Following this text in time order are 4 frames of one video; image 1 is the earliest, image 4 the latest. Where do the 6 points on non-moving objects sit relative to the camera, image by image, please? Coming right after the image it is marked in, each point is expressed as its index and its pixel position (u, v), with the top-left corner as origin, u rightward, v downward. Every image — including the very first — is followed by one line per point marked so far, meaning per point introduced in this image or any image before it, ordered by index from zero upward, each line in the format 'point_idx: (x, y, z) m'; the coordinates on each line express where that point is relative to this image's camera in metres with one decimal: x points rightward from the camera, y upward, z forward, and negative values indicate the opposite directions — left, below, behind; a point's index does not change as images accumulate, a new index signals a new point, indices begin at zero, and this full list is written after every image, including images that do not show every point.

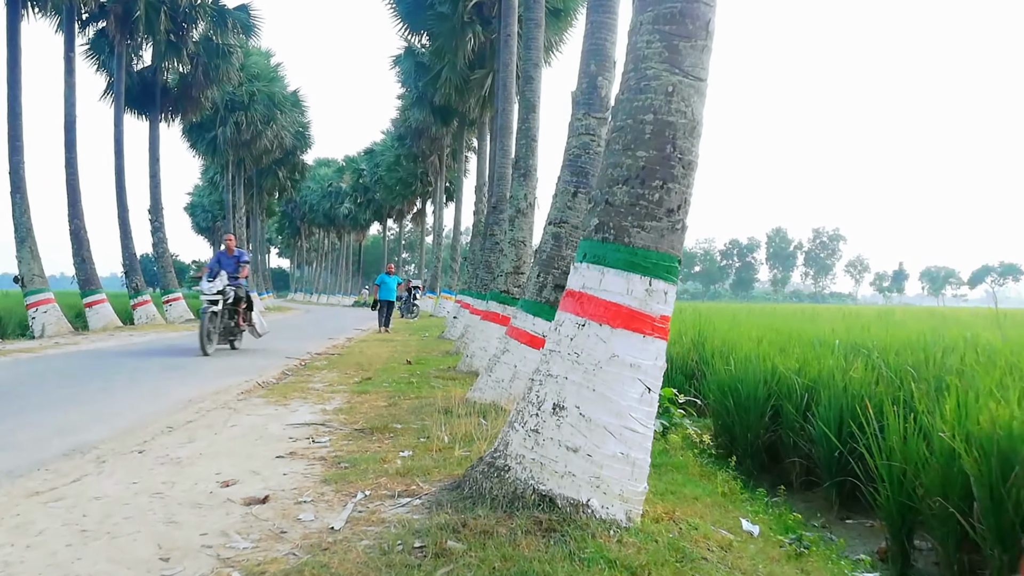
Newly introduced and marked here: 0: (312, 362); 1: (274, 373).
0: (-2.5, -0.9, +8.5) m
1: (-2.6, -0.9, +7.5) m
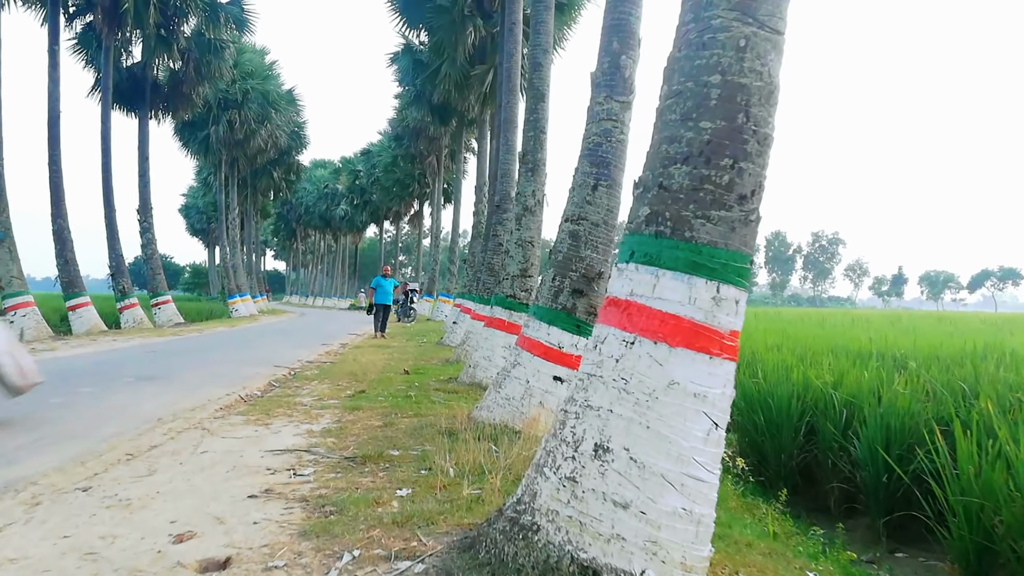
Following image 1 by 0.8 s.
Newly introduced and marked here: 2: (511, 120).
0: (-2.5, -1.0, +7.9) m
1: (-2.6, -1.0, +6.9) m
2: (0.0, +2.3, +9.2) m
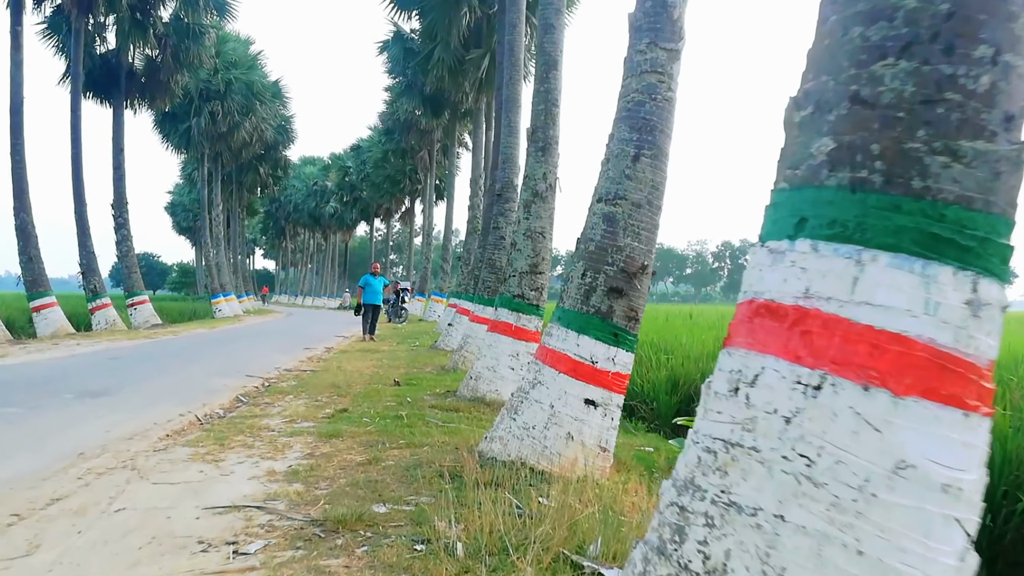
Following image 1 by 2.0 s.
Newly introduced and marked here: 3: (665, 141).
0: (-2.4, -1.0, +6.9) m
1: (-2.5, -1.0, +5.8) m
2: (0.0, +2.3, +8.2) m
3: (+0.8, +0.8, +3.6) m
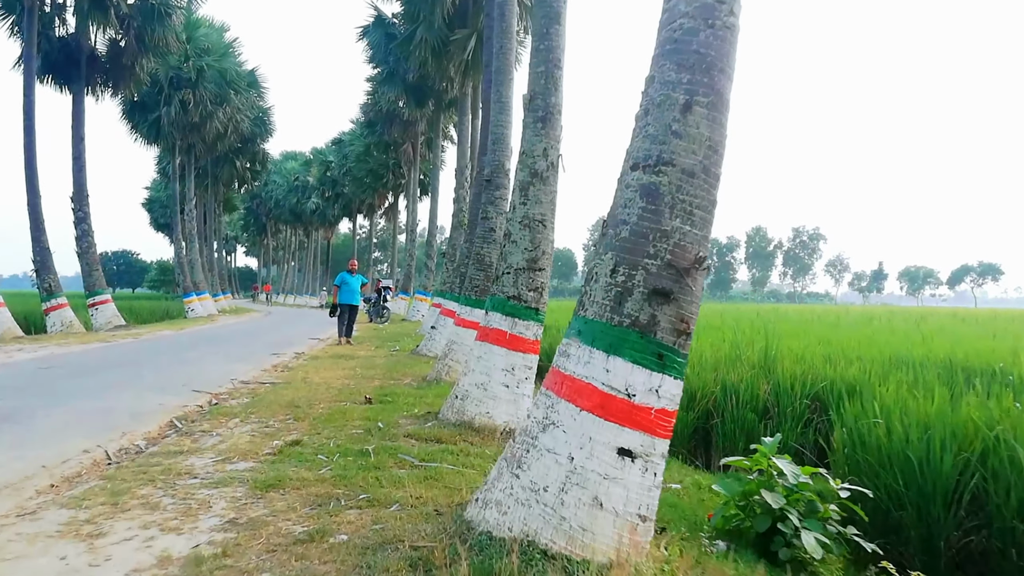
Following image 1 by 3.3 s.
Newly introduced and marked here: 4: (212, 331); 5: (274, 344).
0: (-2.5, -1.0, +5.8) m
1: (-2.5, -1.0, +4.8) m
2: (-0.1, +2.3, +7.1) m
3: (+0.8, +0.8, +2.6) m
4: (-7.2, -1.0, +16.1) m
5: (-4.4, -1.0, +12.4) m
